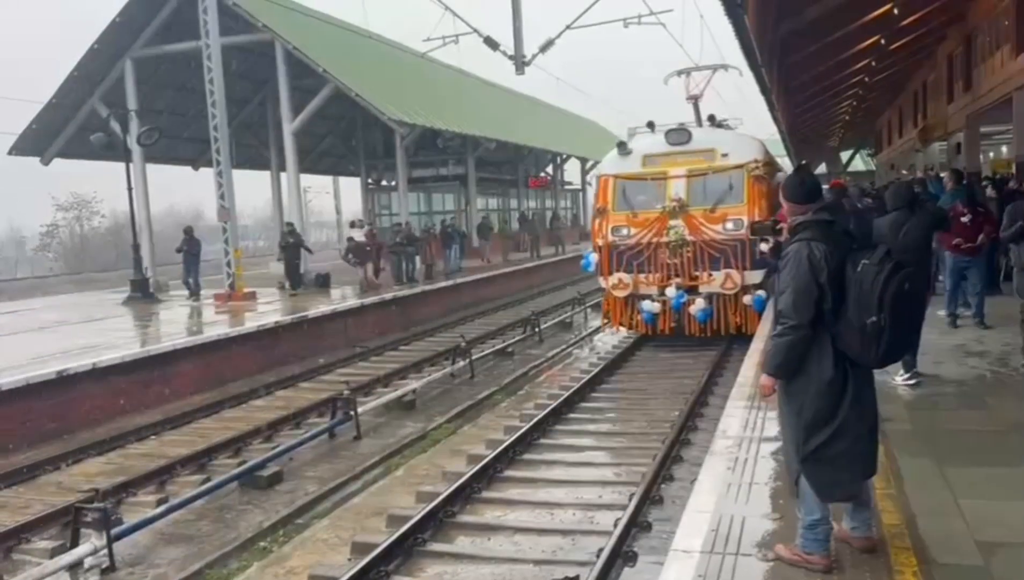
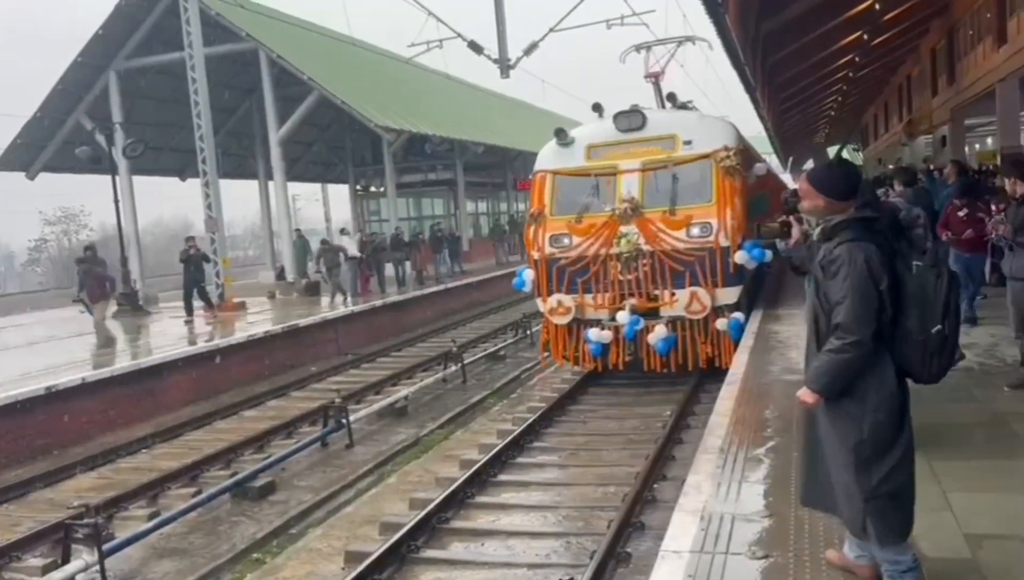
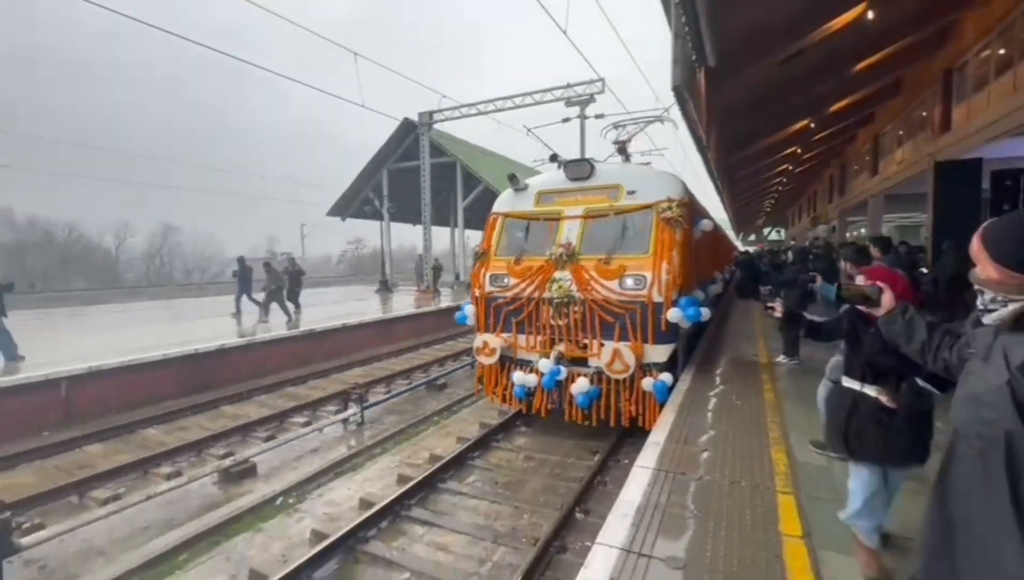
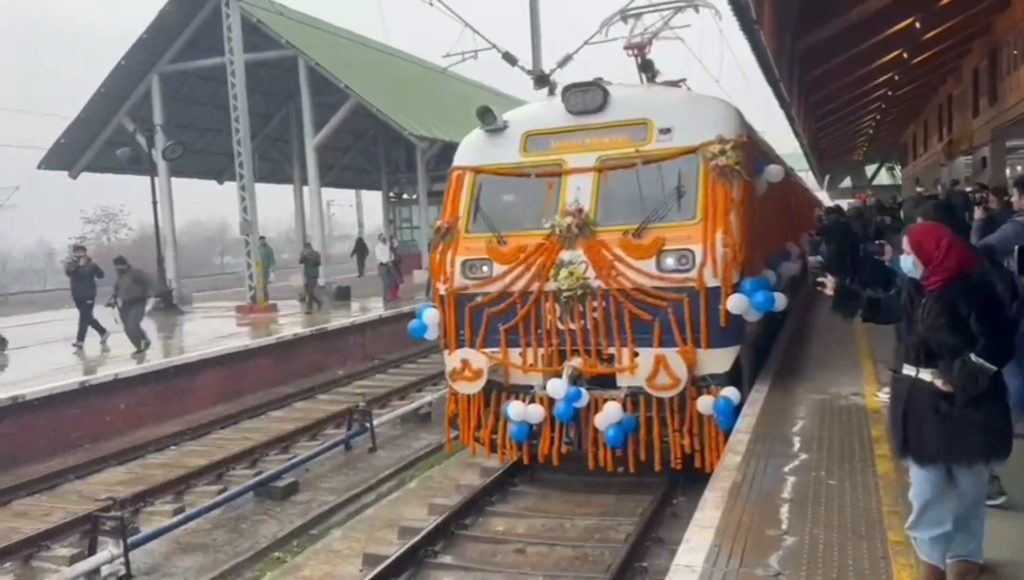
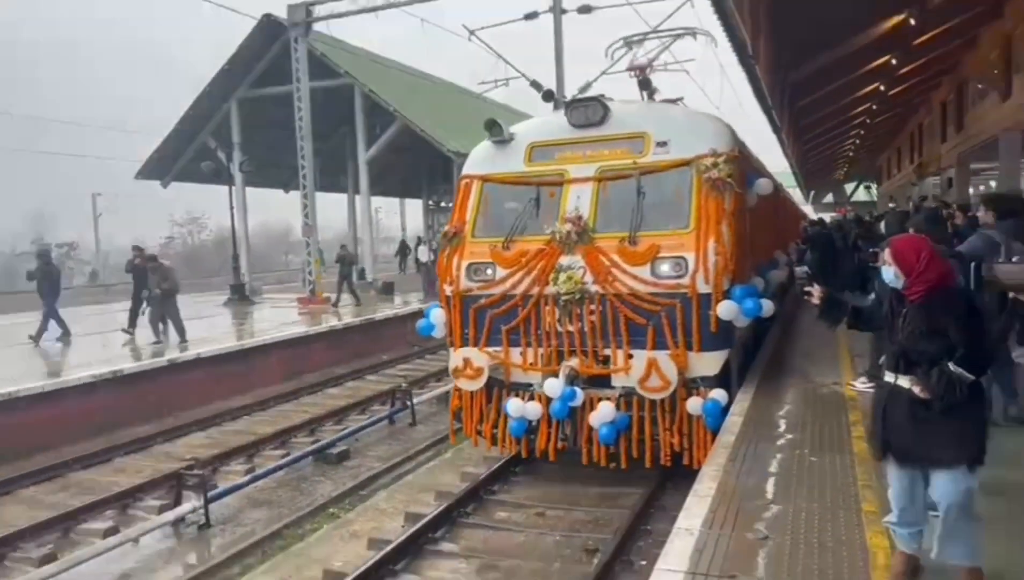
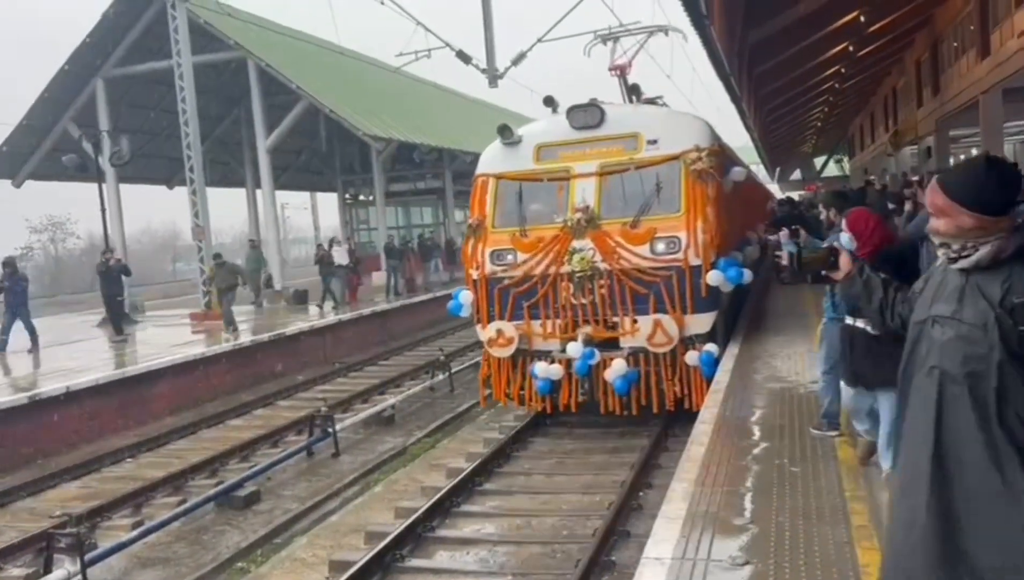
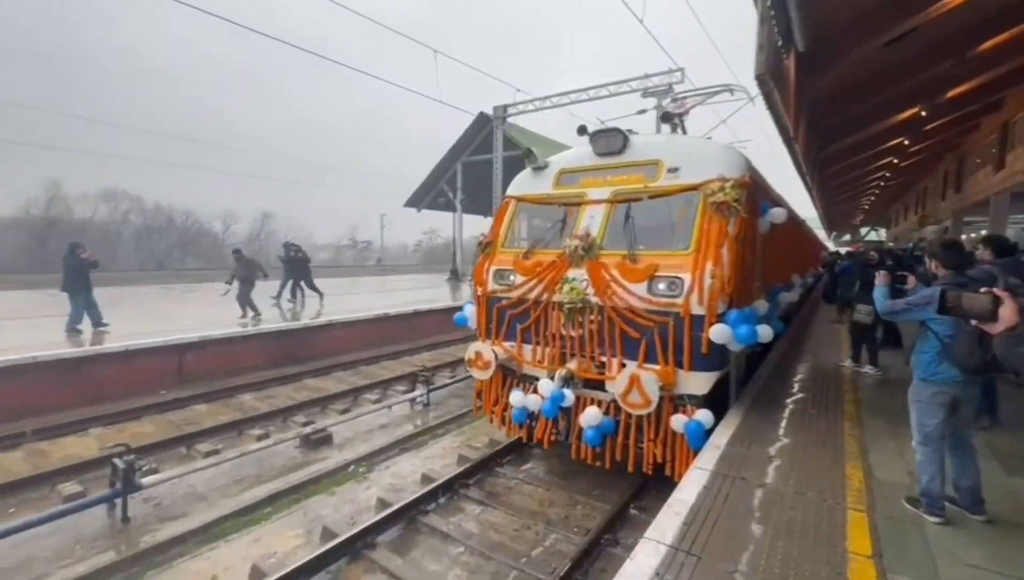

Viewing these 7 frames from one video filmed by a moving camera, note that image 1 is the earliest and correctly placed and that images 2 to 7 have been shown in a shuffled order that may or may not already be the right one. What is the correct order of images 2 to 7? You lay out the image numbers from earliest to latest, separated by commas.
2, 6, 4, 5, 3, 7
